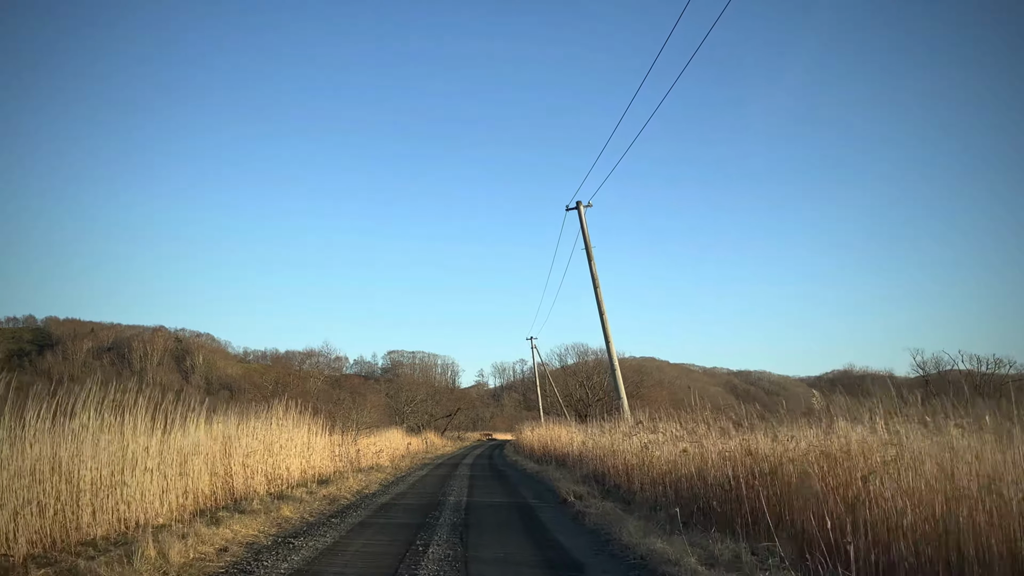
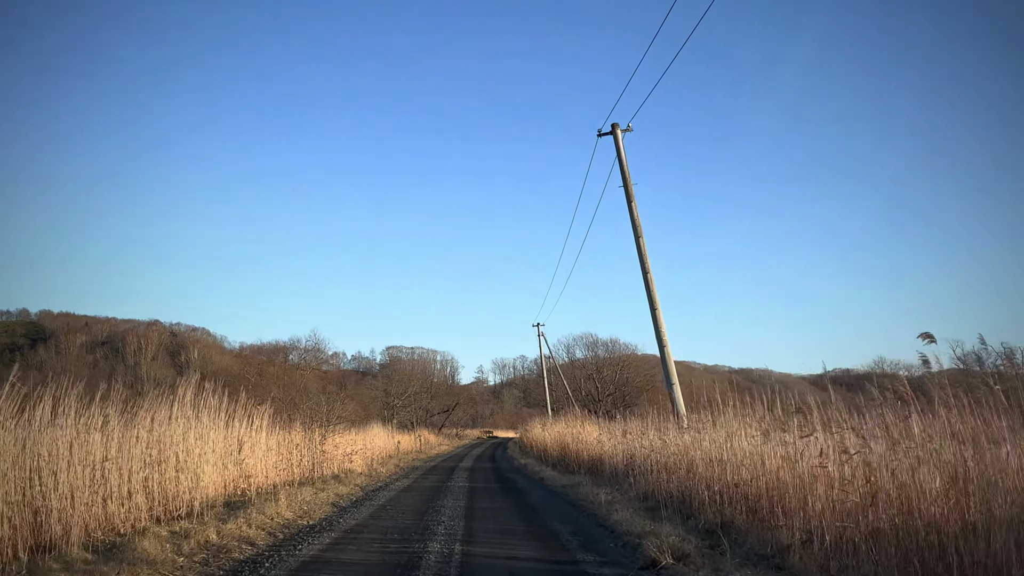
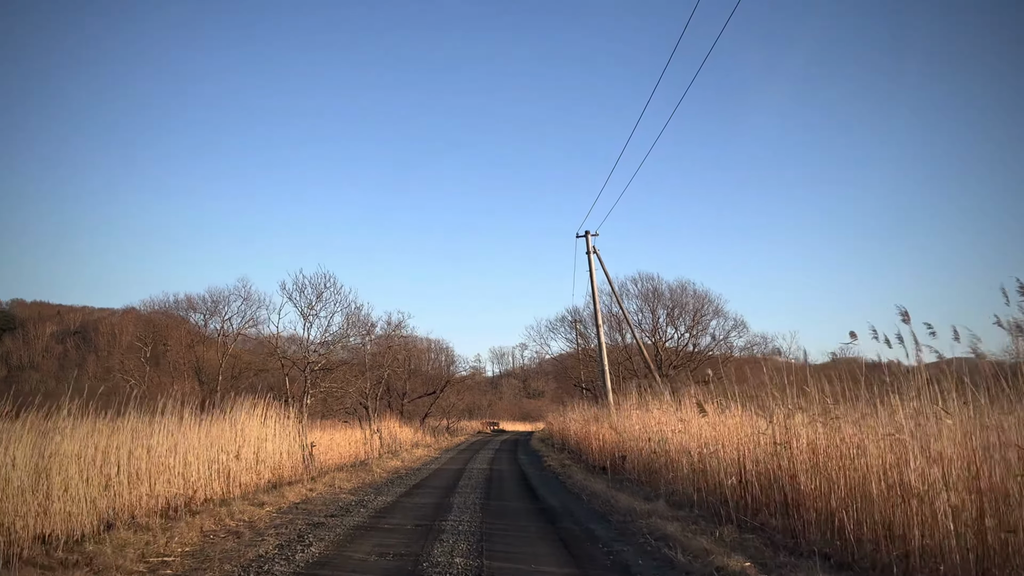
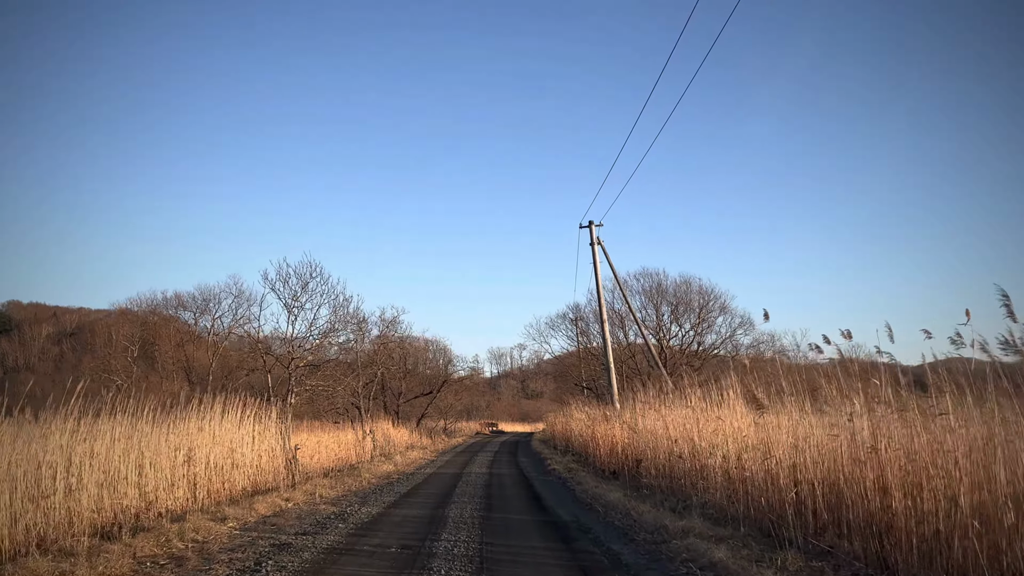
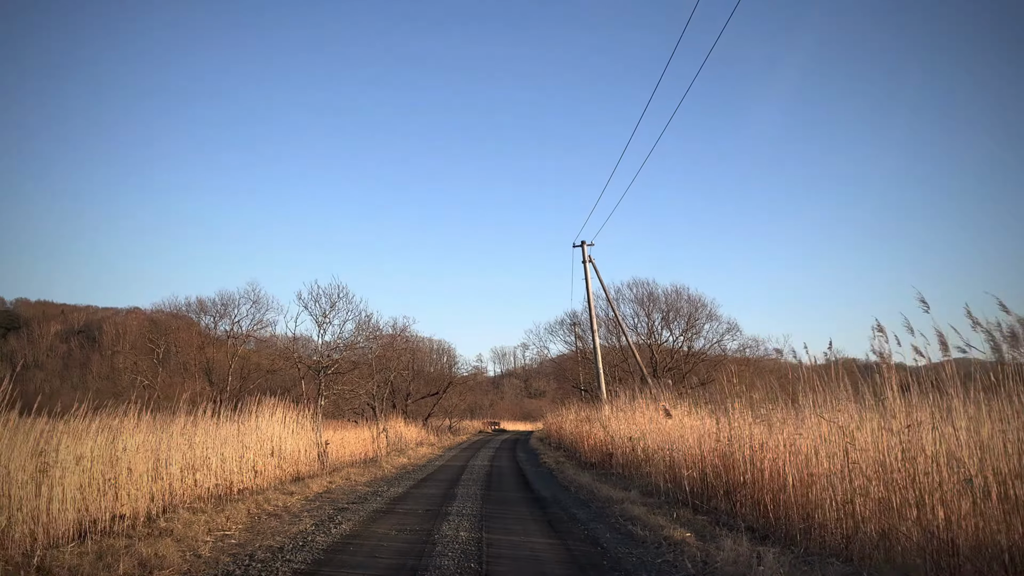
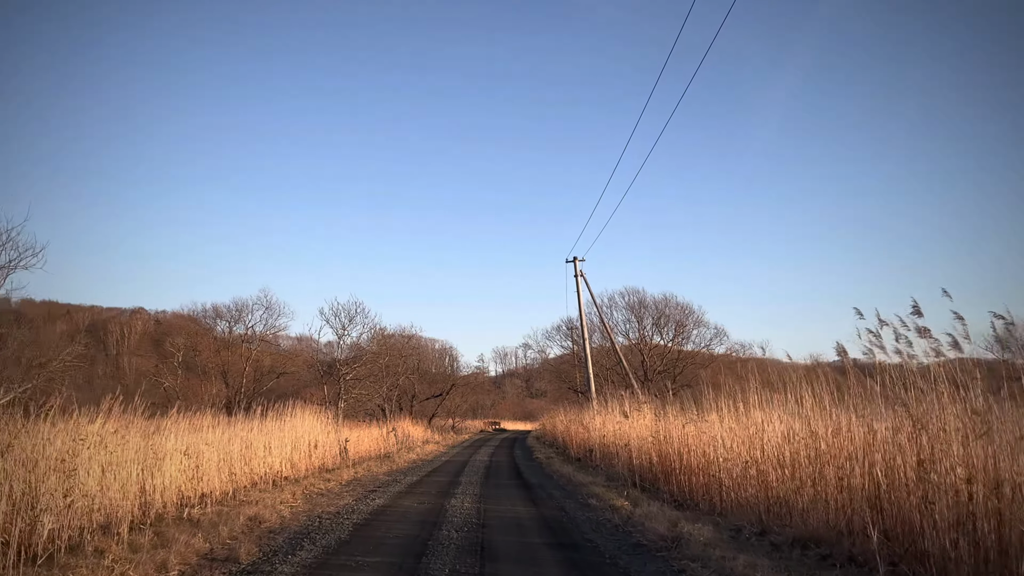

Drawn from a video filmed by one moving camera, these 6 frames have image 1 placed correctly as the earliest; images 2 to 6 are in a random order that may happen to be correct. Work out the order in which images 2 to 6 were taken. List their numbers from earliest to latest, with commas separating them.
2, 6, 5, 3, 4
